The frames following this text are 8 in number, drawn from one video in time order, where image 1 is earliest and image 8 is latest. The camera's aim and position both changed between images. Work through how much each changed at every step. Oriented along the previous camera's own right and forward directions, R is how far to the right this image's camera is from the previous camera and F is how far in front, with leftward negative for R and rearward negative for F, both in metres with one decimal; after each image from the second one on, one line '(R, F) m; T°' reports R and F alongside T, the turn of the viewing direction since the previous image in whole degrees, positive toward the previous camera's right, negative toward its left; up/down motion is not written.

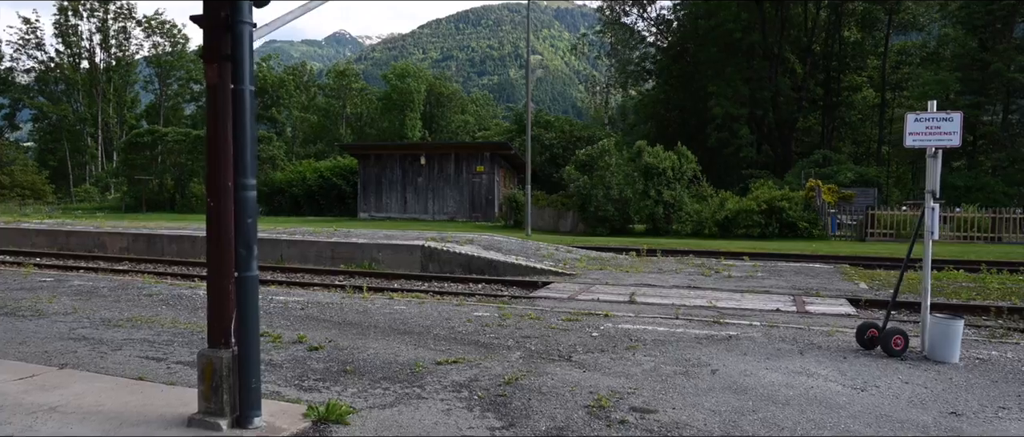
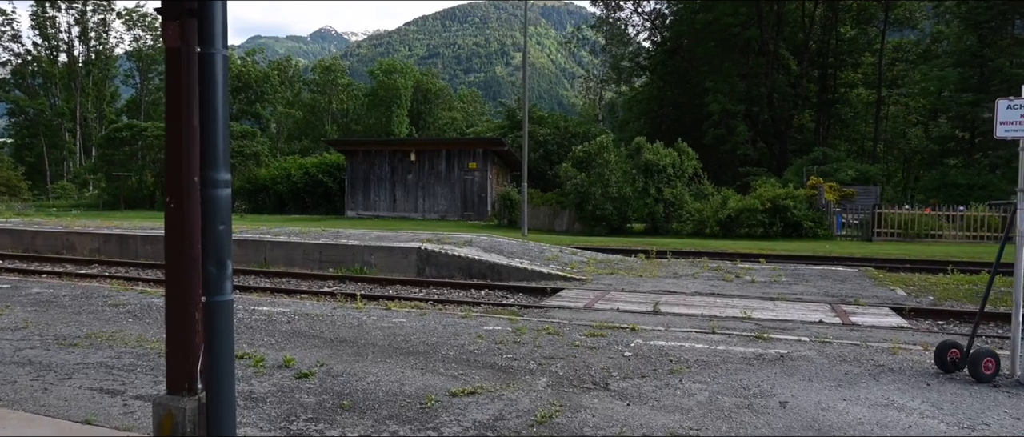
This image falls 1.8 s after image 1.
(-0.4, +1.2) m; +1°
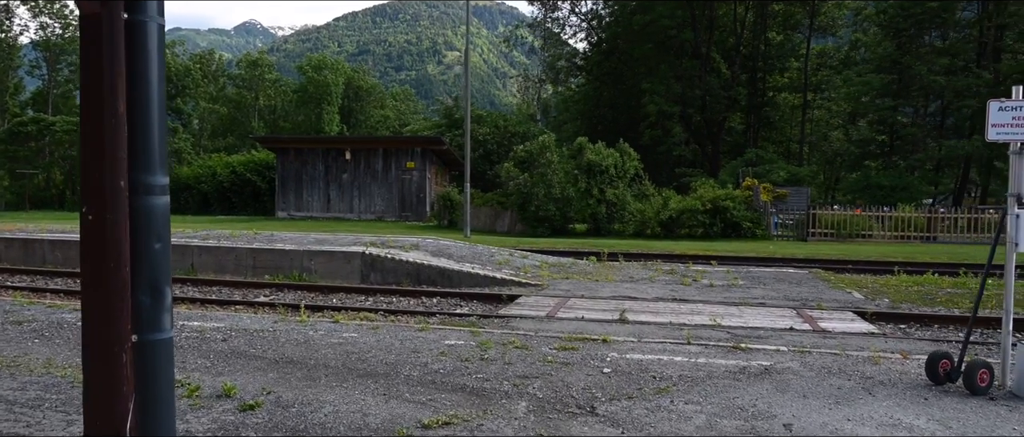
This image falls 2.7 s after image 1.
(-0.4, +0.7) m; +5°
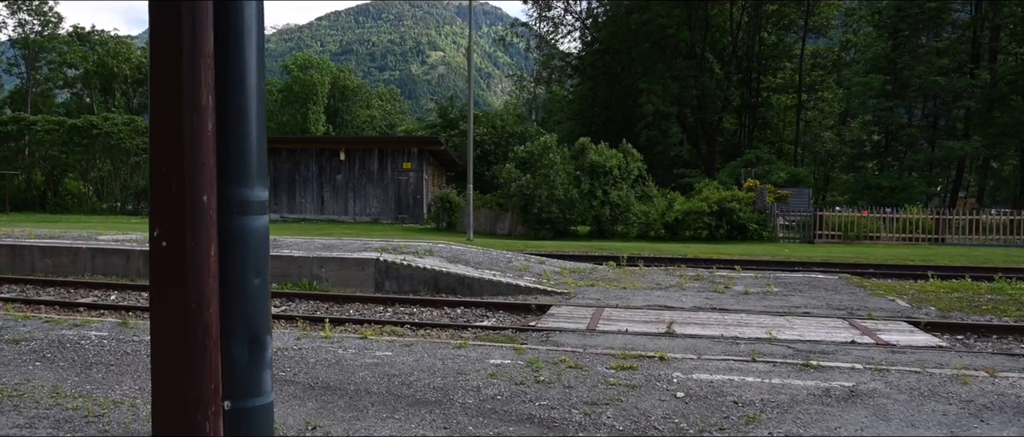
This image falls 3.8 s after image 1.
(-0.7, +0.7) m; +1°
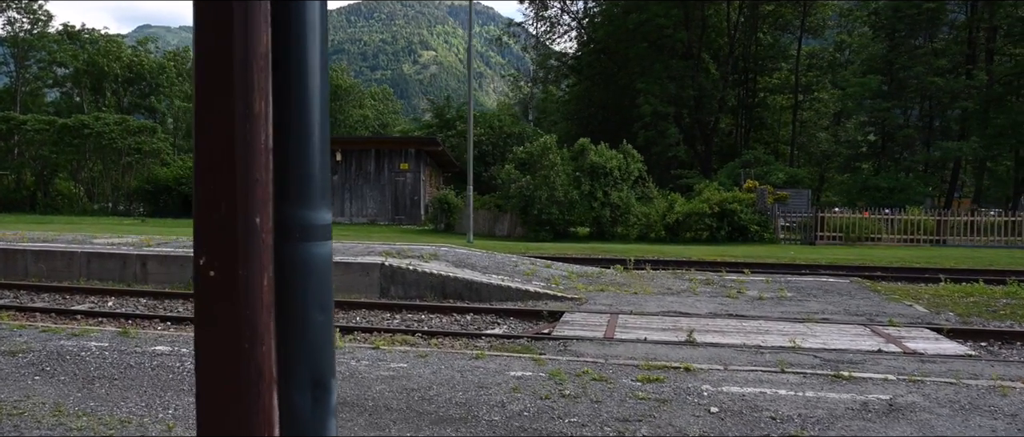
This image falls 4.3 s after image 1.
(-0.3, +0.3) m; +1°
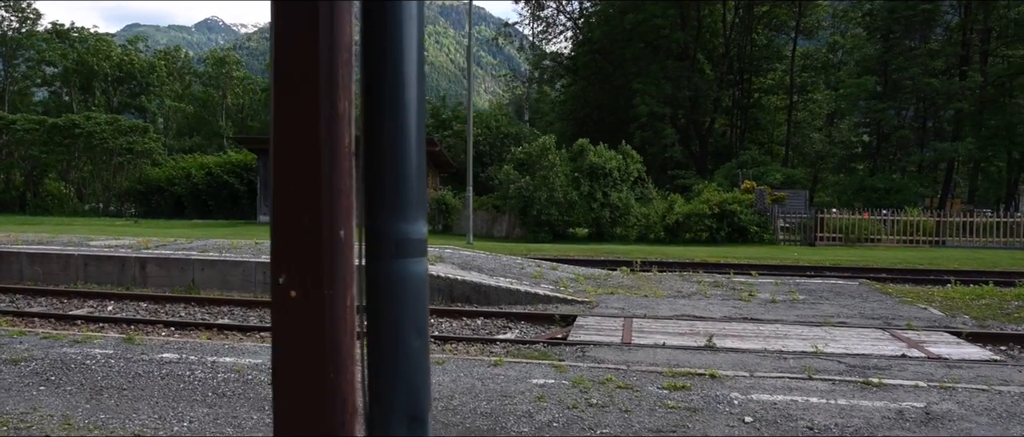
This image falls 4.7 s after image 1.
(-0.3, +0.2) m; +1°
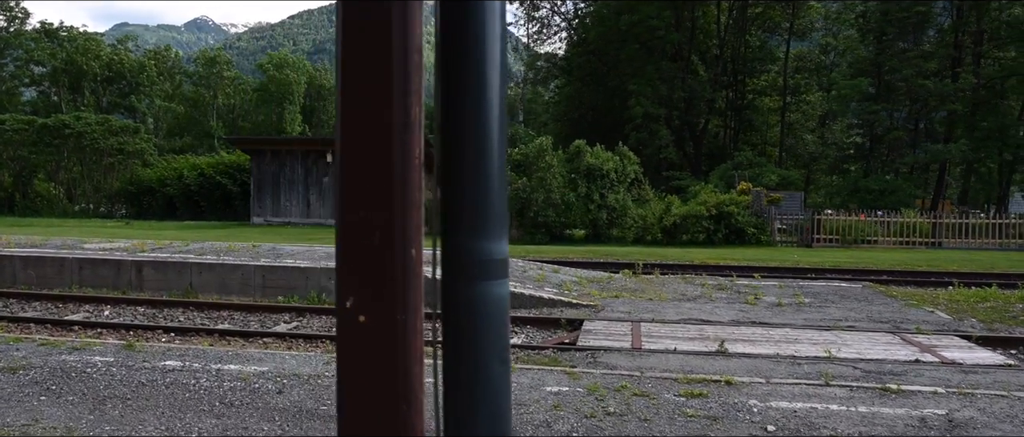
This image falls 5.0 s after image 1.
(-0.2, +0.2) m; +1°
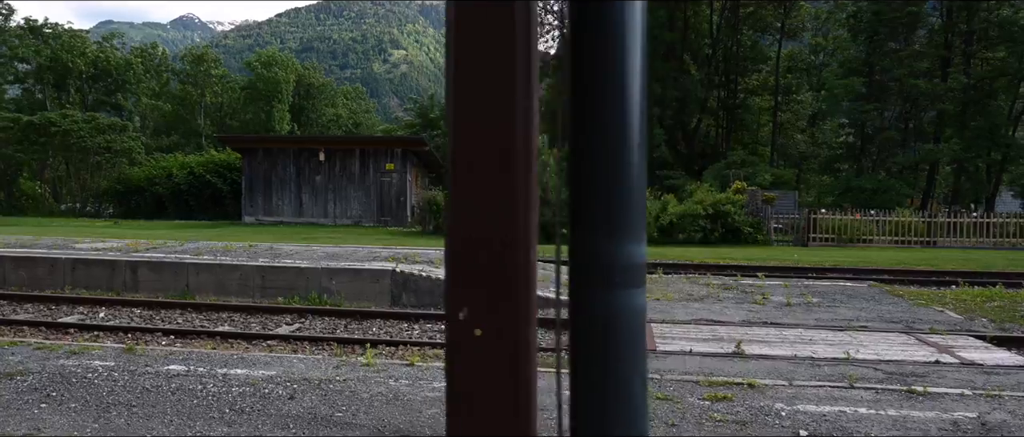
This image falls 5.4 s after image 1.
(-0.3, +0.2) m; +1°
